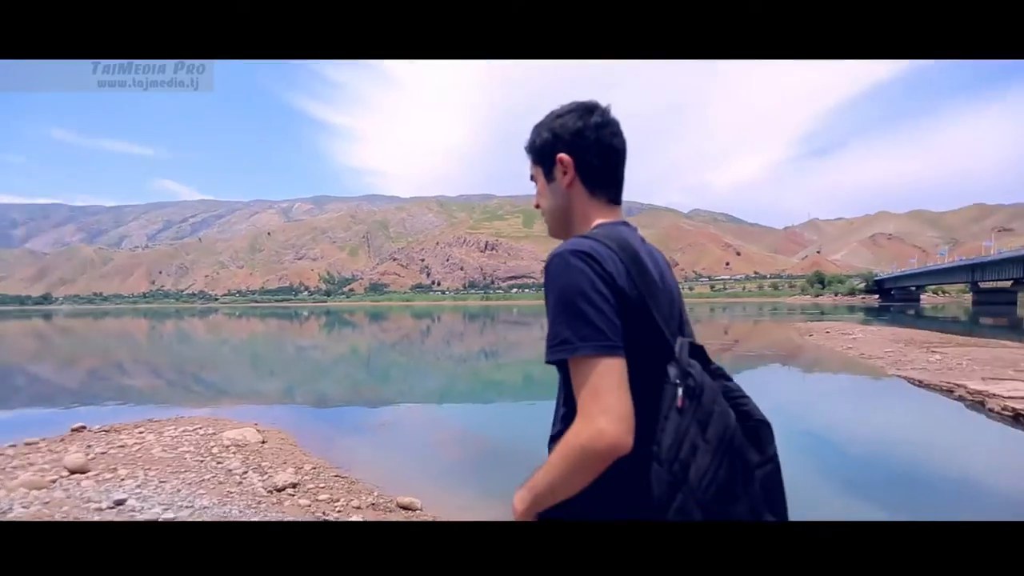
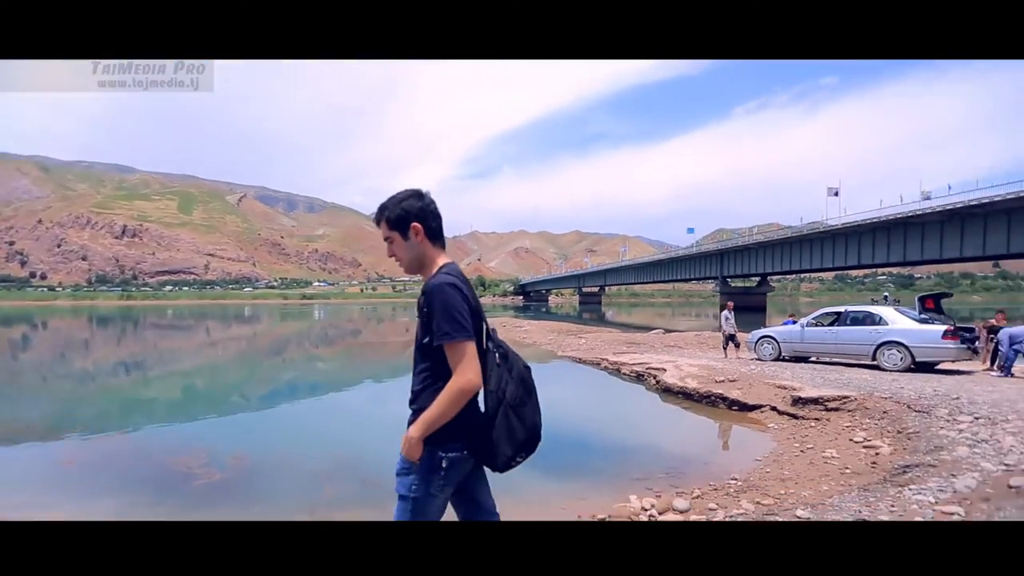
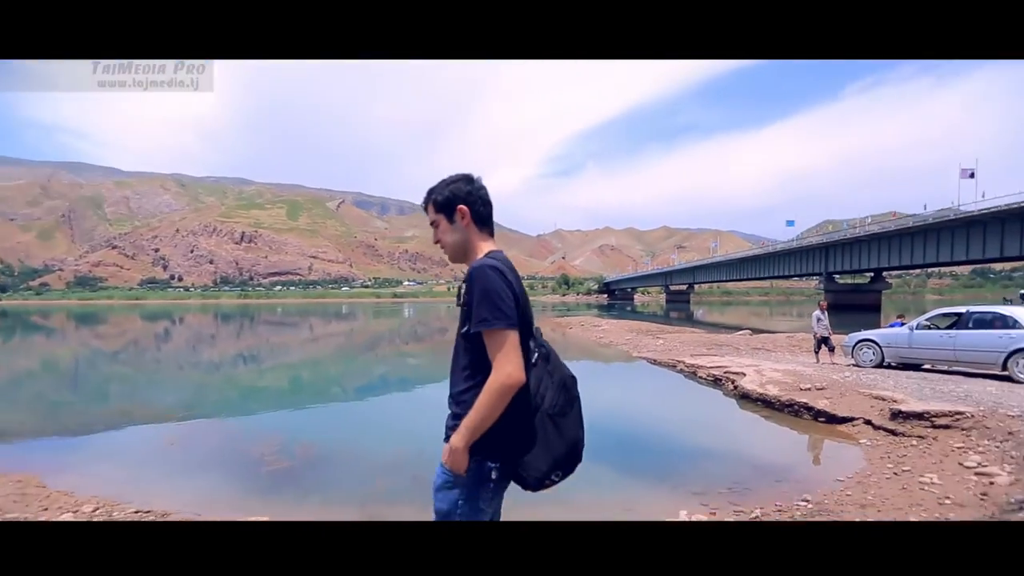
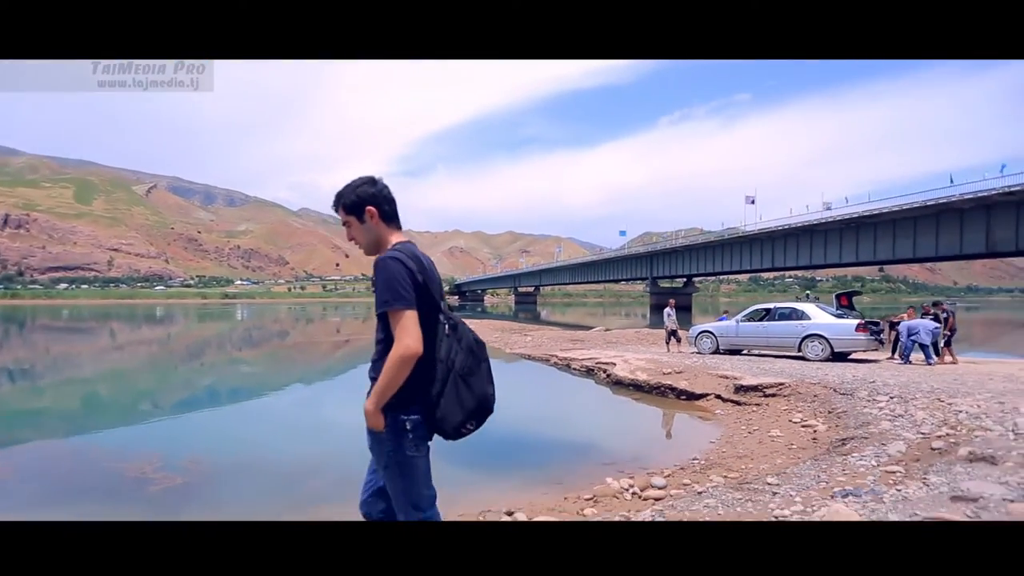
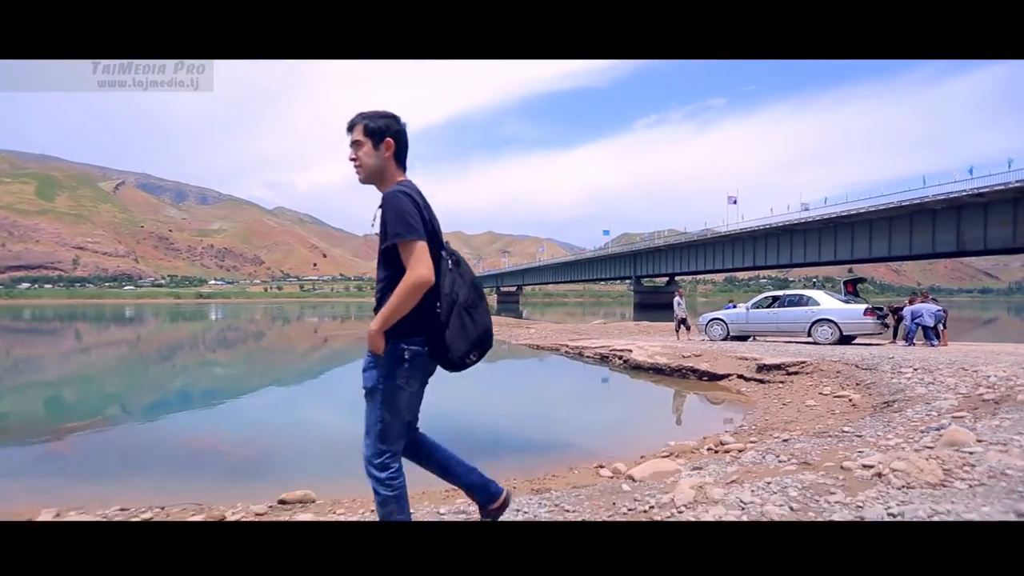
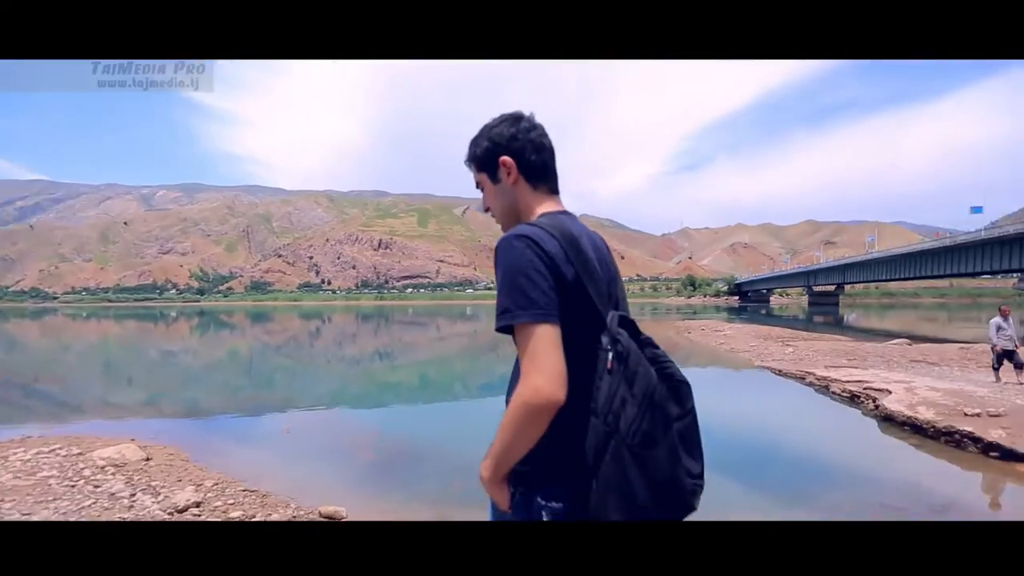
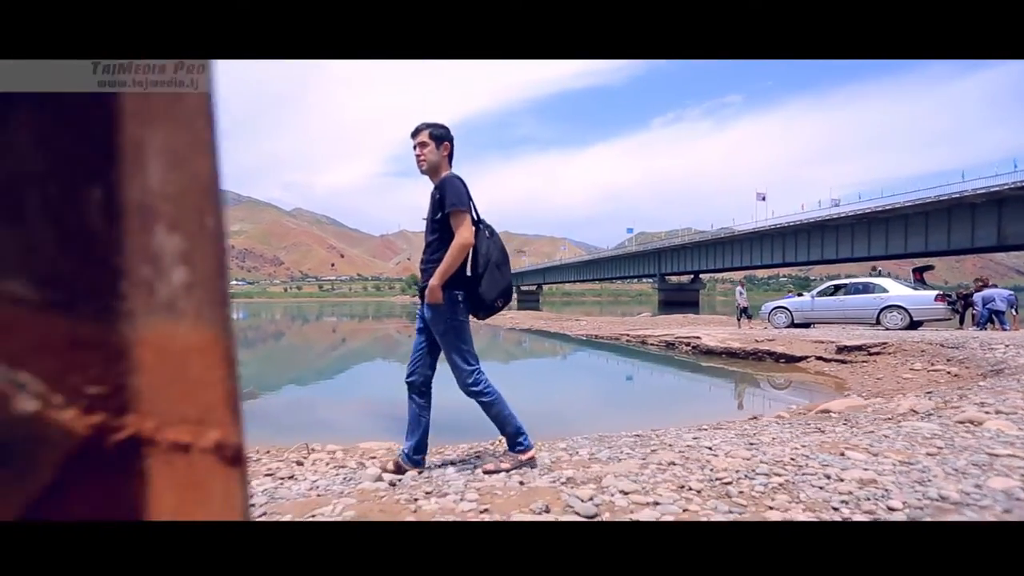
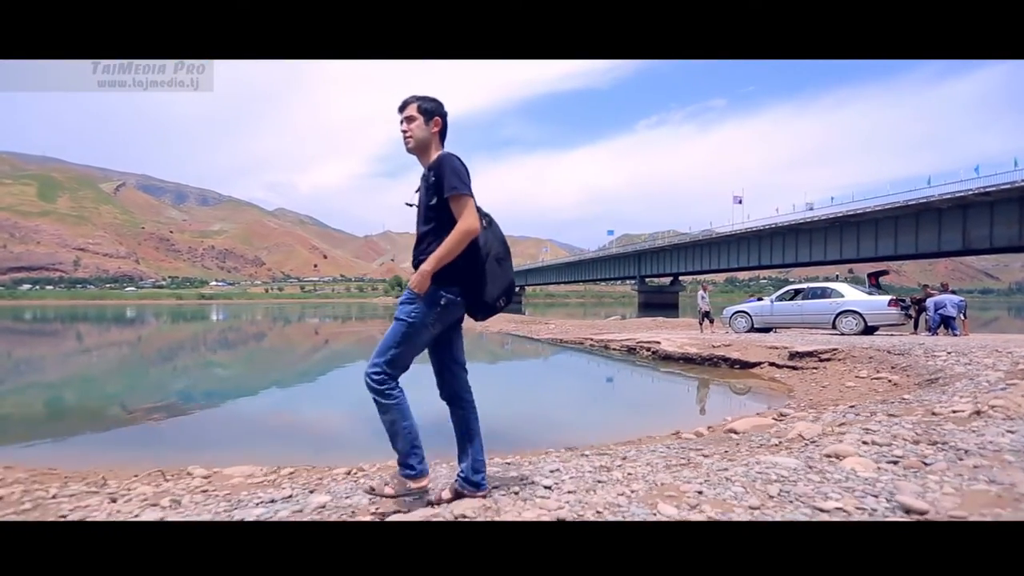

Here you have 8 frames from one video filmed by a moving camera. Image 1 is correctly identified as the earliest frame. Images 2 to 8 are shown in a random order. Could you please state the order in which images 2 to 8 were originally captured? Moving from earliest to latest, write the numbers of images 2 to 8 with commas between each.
6, 3, 2, 4, 5, 8, 7
